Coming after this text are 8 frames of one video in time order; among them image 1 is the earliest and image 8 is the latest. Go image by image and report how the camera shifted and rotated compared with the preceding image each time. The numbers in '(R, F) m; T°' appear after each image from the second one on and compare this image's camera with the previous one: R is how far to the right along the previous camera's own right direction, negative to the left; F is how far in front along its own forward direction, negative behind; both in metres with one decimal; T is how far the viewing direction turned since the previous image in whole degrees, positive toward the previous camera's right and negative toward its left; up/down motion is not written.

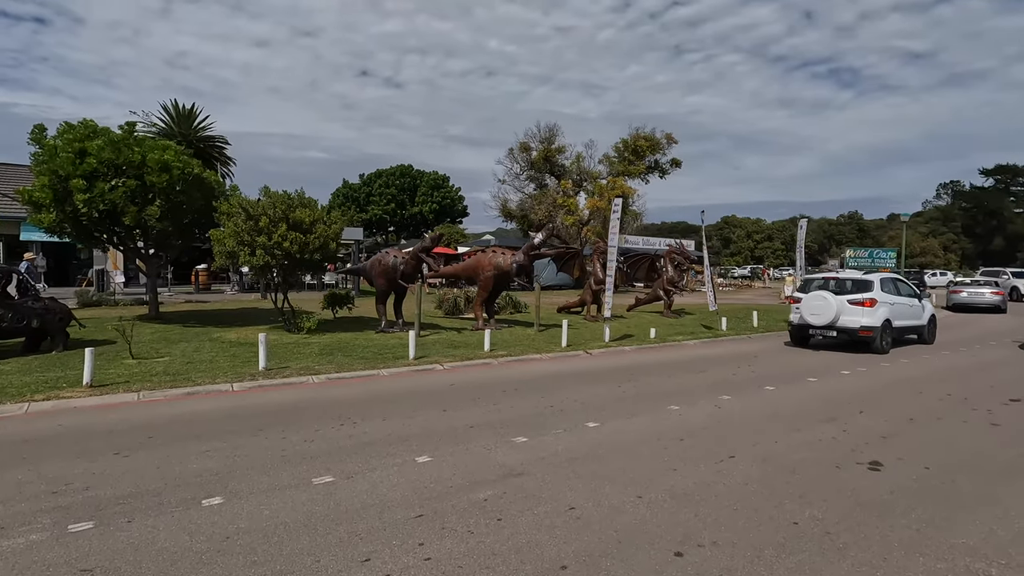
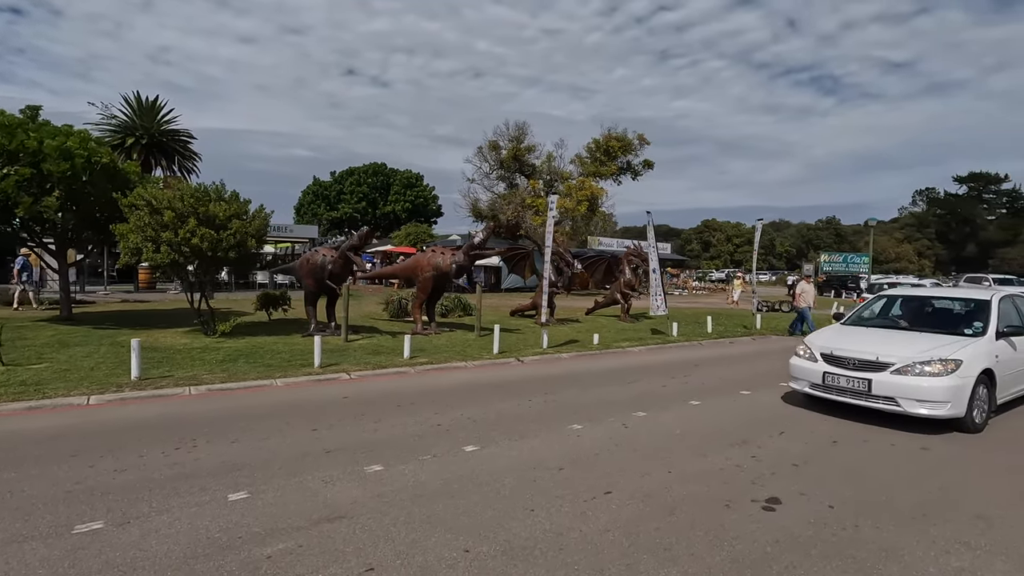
(+1.3, +0.9) m; +2°
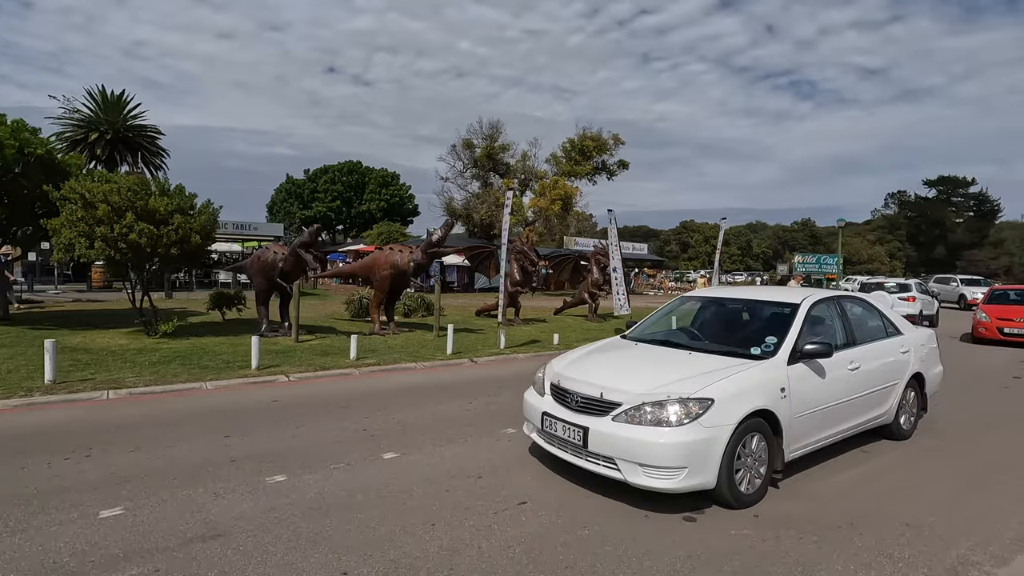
(+0.6, +0.3) m; +2°
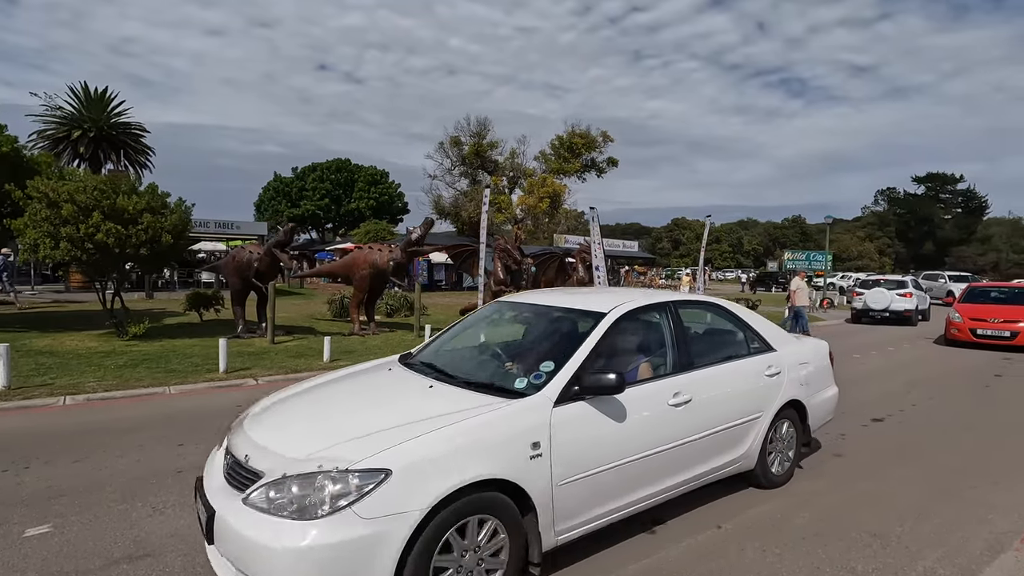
(+0.3, +0.2) m; +1°
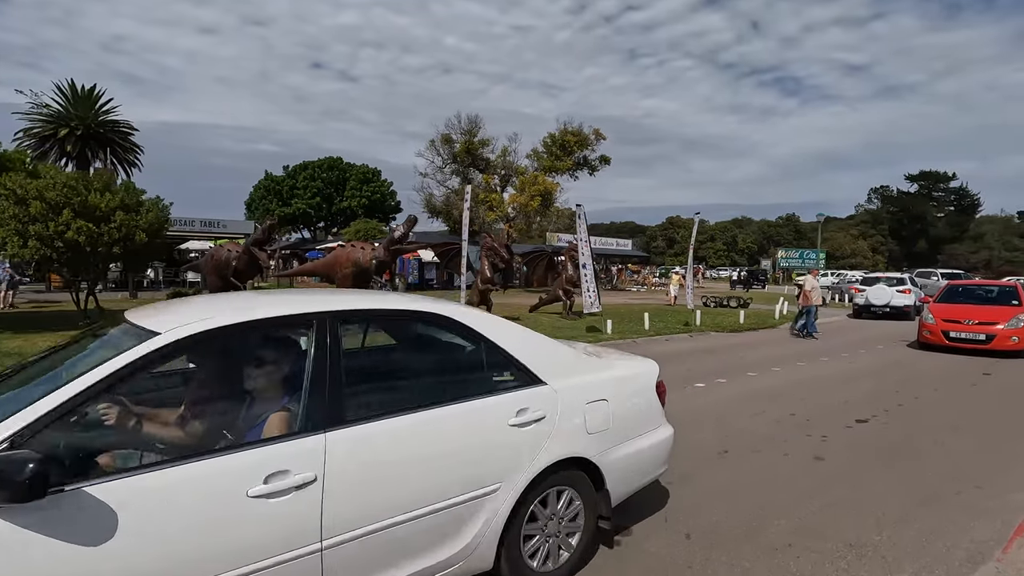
(+0.3, +0.2) m; 0°
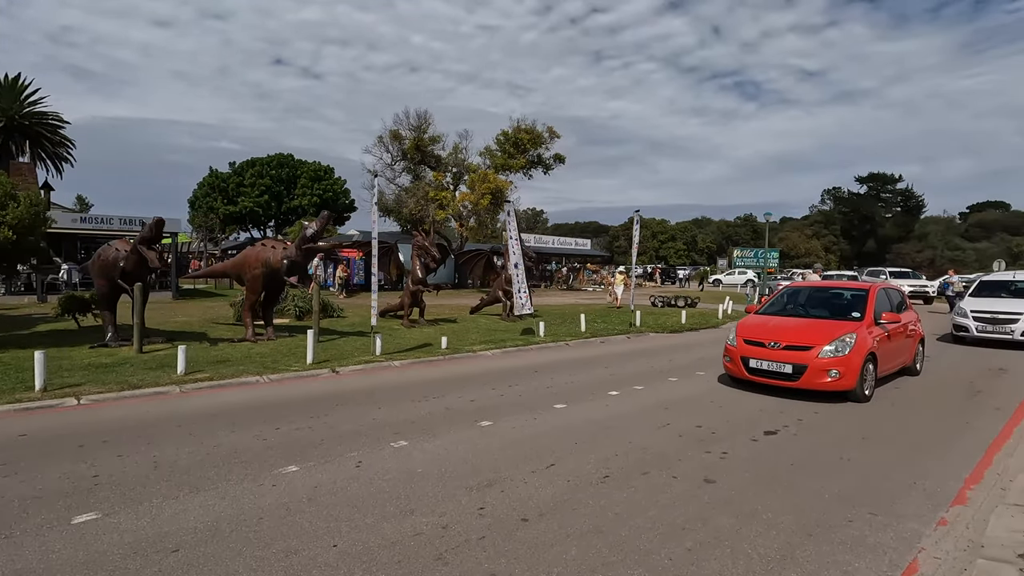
(+1.1, +0.8) m; +3°
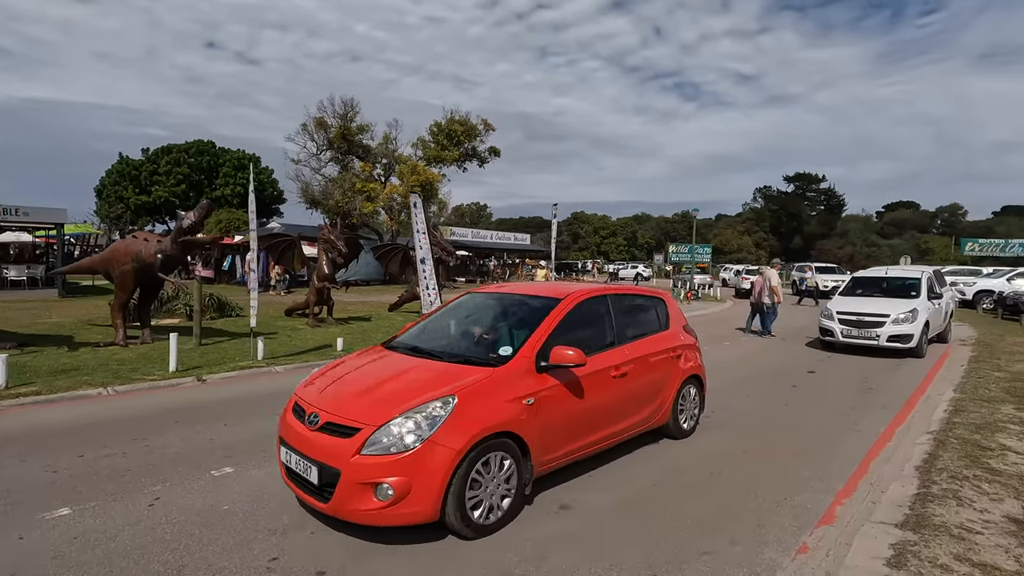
(+1.0, +0.7) m; +6°
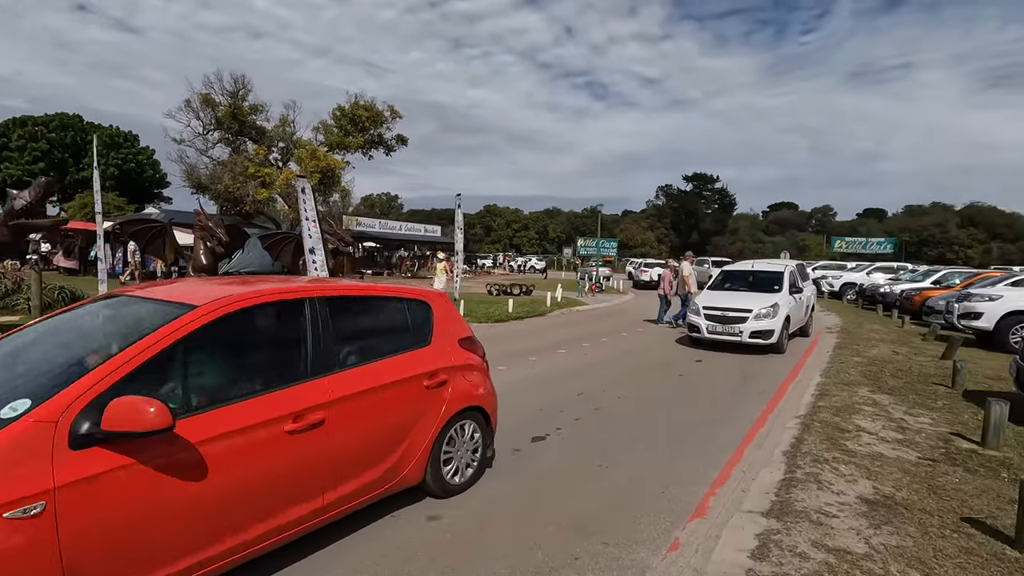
(+0.4, +0.3) m; +9°
